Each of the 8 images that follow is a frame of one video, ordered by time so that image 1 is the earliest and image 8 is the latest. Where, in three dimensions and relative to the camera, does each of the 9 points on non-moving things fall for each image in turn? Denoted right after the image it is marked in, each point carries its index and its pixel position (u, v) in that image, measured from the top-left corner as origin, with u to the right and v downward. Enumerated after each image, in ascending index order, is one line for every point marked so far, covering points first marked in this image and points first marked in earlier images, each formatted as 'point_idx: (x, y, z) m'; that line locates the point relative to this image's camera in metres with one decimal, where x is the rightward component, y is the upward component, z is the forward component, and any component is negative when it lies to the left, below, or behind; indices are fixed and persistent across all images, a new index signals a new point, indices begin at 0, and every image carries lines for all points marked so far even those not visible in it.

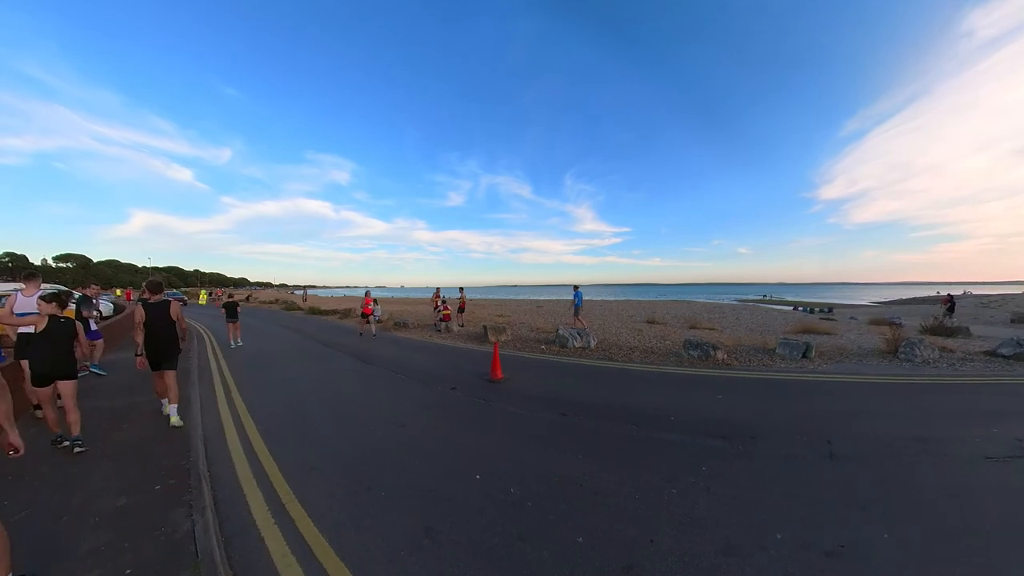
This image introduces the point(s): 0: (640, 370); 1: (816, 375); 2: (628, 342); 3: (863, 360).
0: (+2.4, -1.5, +8.6) m
1: (+6.7, -1.9, +10.1) m
2: (+2.7, -1.3, +10.4) m
3: (+9.5, -1.9, +12.3) m
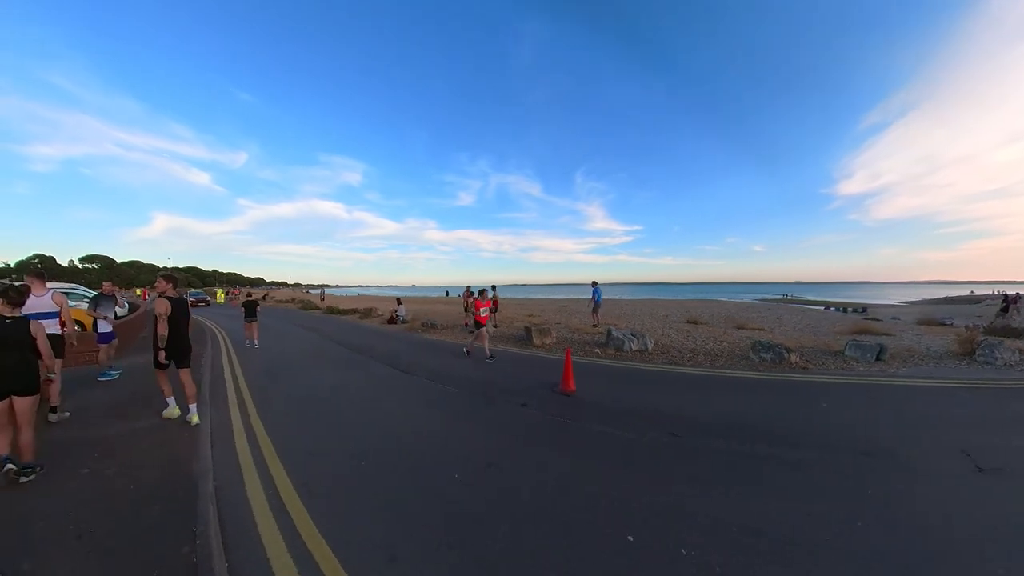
0: (+3.2, -1.4, +7.6) m
1: (+7.6, -1.8, +9.0) m
2: (+3.6, -1.2, +9.4) m
3: (+10.5, -1.8, +11.1) m
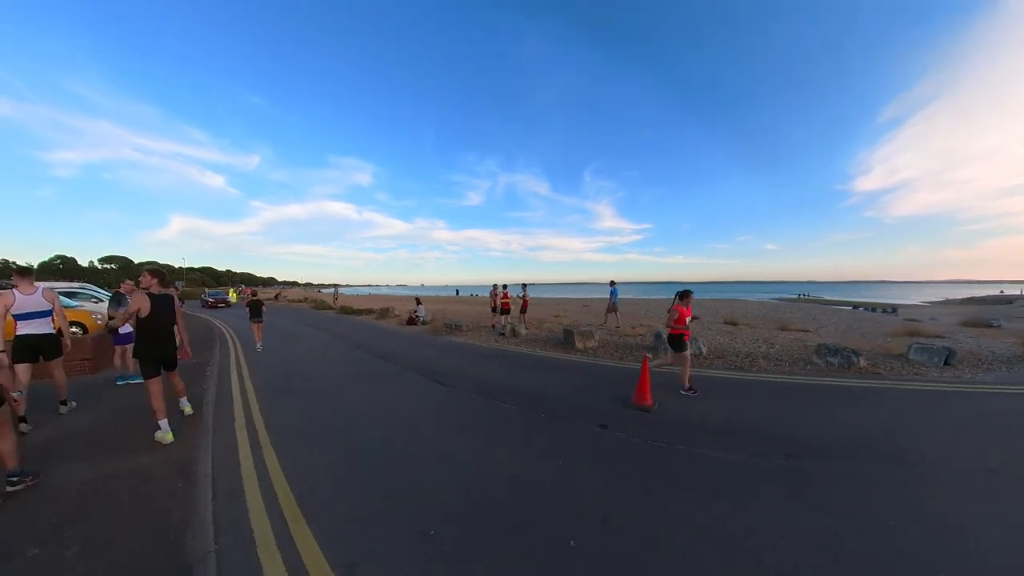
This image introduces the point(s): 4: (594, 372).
0: (+3.9, -1.4, +6.8) m
1: (+8.3, -1.8, +8.2) m
2: (+4.3, -1.1, +8.7) m
3: (+11.2, -1.8, +10.2) m
4: (+1.1, -1.3, +7.1) m
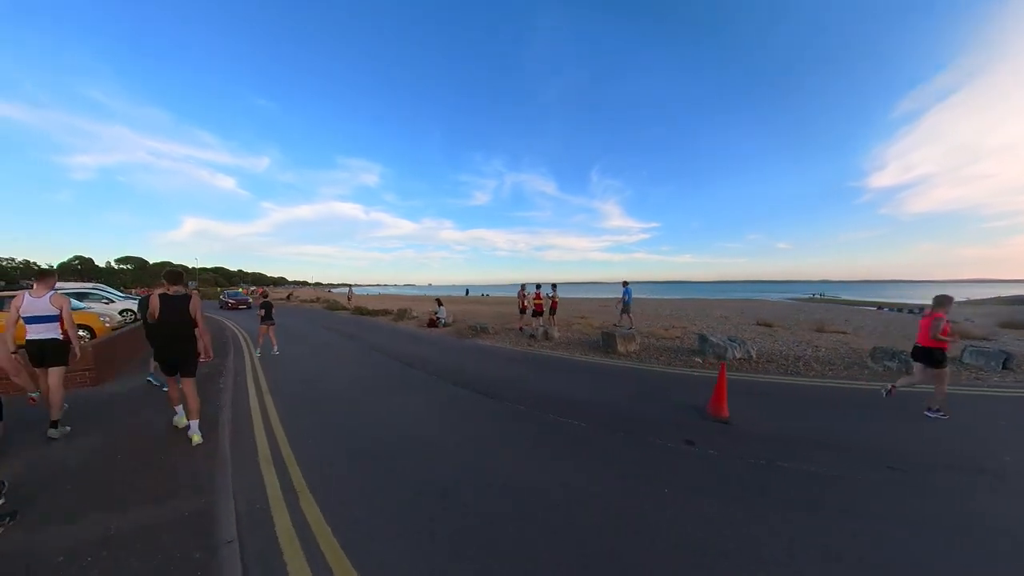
0: (+4.5, -1.4, +6.5) m
1: (+9.0, -1.8, +7.7) m
2: (+5.0, -1.1, +8.3) m
3: (+11.9, -1.8, +9.7) m
4: (+1.8, -1.3, +6.8) m
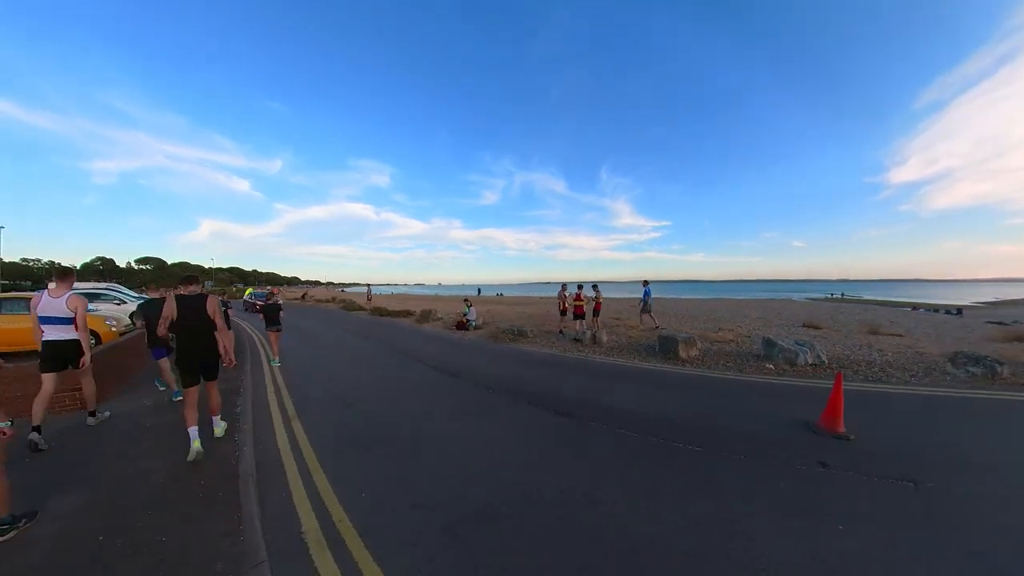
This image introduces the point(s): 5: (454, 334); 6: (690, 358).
0: (+5.4, -1.4, +6.1) m
1: (+9.9, -1.8, +7.1) m
2: (+5.9, -1.2, +7.8) m
3: (+12.8, -1.8, +9.1) m
4: (+2.6, -1.4, +6.5) m
5: (-2.1, -1.6, +16.3) m
6: (+2.8, -1.1, +7.3) m
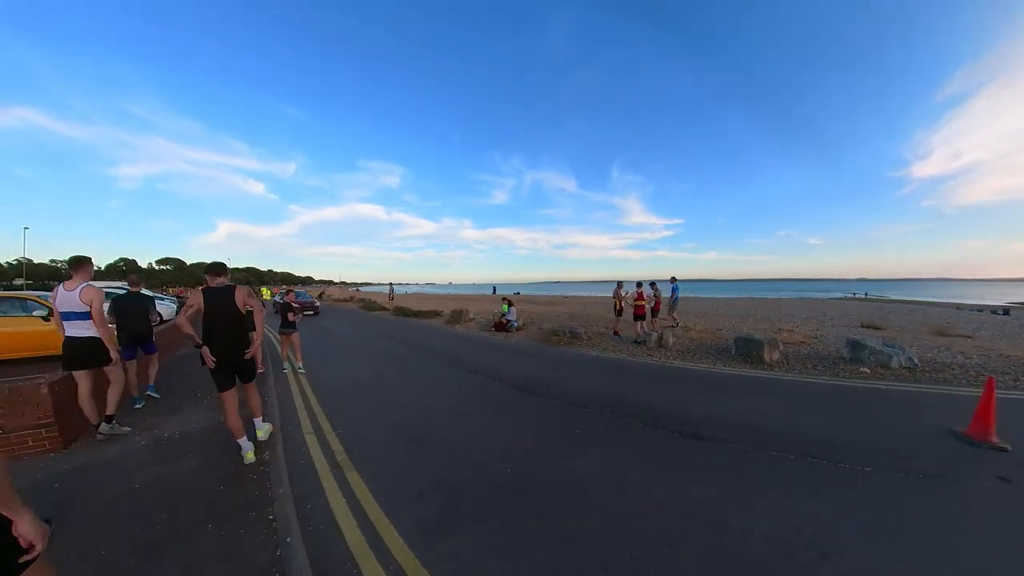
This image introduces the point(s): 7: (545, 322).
0: (+6.5, -1.4, +5.8) m
1: (+11.1, -1.8, +6.7) m
2: (+7.1, -1.2, +7.5) m
3: (+14.1, -1.7, +8.5) m
4: (+3.8, -1.4, +6.3) m
5: (-0.5, -1.7, +16.3) m
6: (+4.0, -1.1, +7.1) m
7: (+1.1, -1.2, +17.0) m
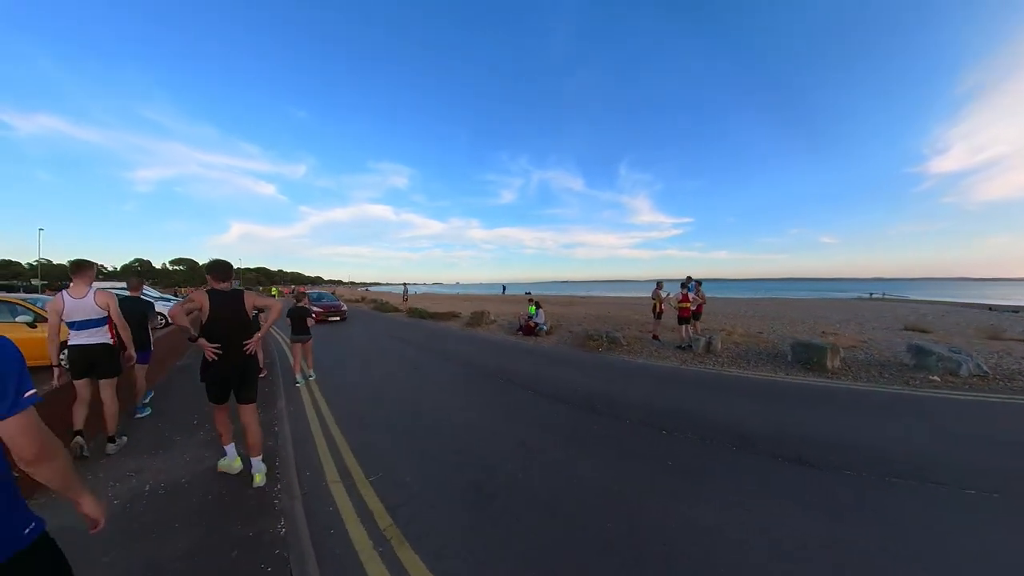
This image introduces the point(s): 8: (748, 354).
0: (+7.2, -1.5, +5.5) m
1: (+11.8, -1.8, +6.3) m
2: (+7.9, -1.2, +7.3) m
3: (+14.9, -1.8, +8.0) m
4: (+4.5, -1.5, +6.1) m
5: (+0.5, -1.8, +16.2) m
6: (+4.8, -1.2, +6.9) m
7: (+2.2, -1.4, +16.9) m
8: (+4.3, -1.1, +8.3) m
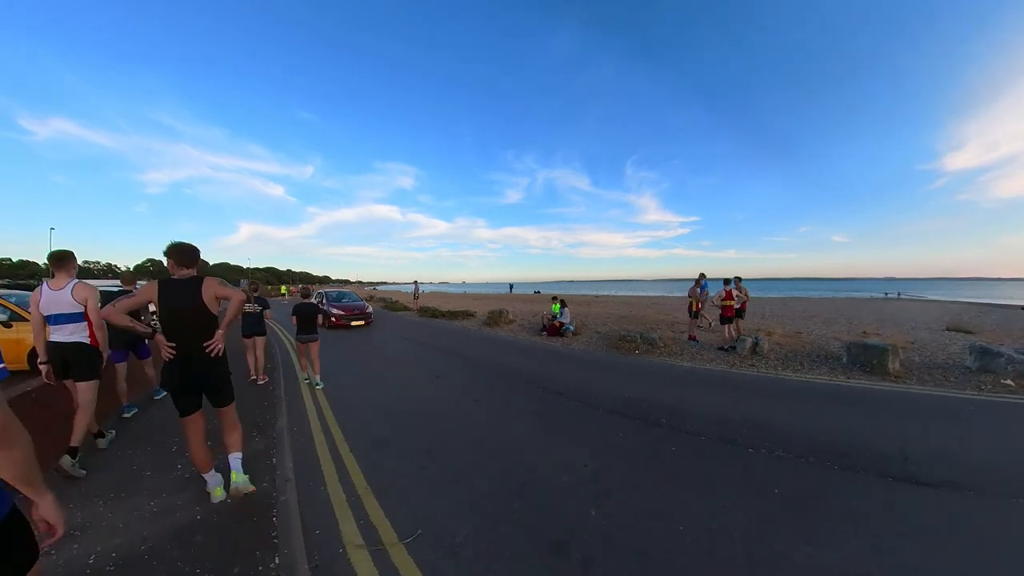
0: (+7.9, -1.5, +5.2) m
1: (+12.5, -1.8, +5.9) m
2: (+8.6, -1.2, +7.0) m
3: (+15.6, -1.8, +7.6) m
4: (+5.2, -1.5, +5.9) m
5: (+1.4, -1.8, +16.1) m
6: (+5.5, -1.2, +6.7) m
7: (+3.1, -1.4, +16.7) m
8: (+5.0, -1.2, +8.0) m
